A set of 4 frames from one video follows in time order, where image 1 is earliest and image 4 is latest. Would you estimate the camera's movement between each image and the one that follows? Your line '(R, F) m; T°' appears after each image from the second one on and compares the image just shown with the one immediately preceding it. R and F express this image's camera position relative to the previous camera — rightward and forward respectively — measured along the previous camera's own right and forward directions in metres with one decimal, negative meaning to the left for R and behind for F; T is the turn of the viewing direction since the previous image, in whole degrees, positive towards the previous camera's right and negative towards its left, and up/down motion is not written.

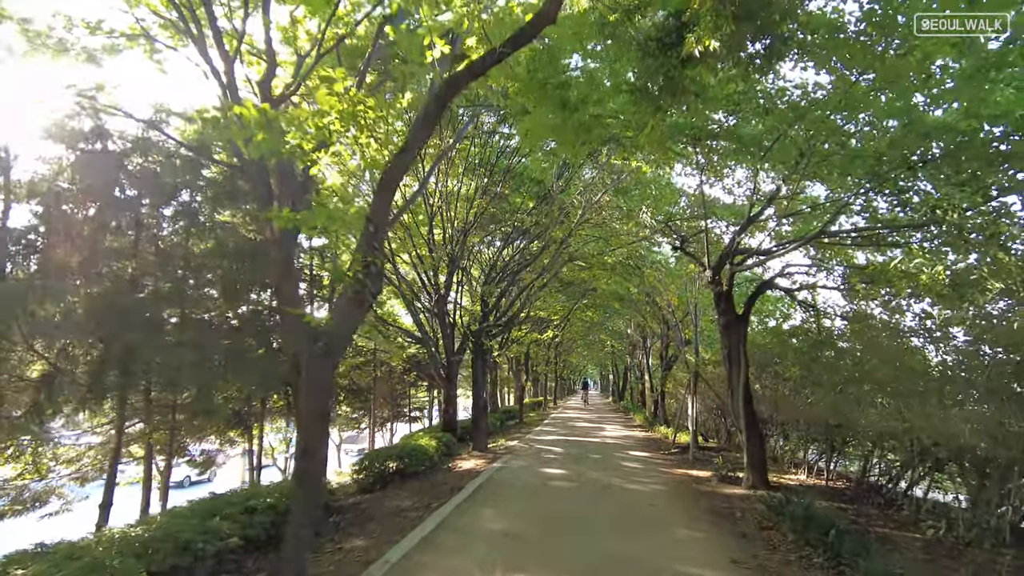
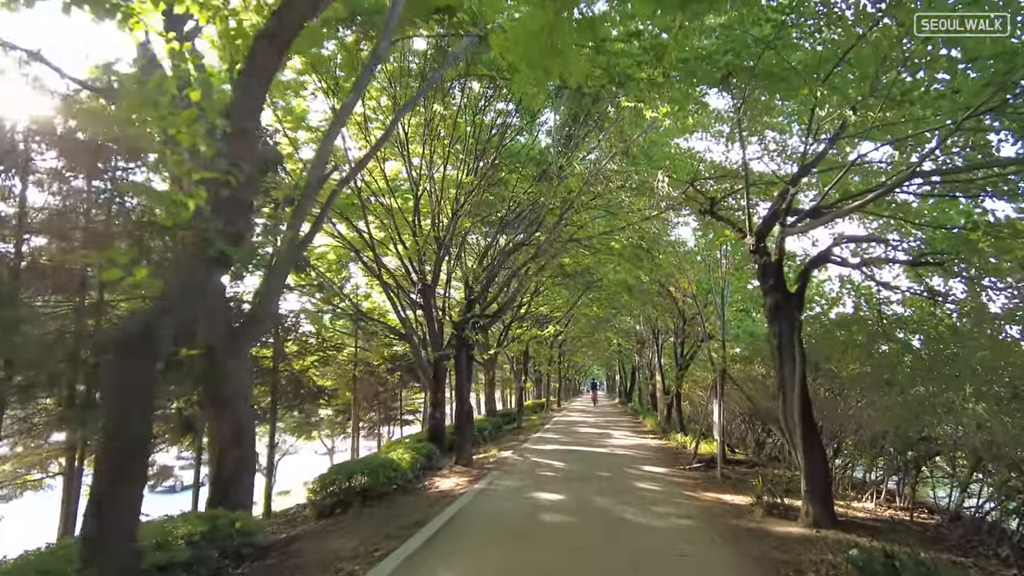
(+0.3, +2.1) m; -1°
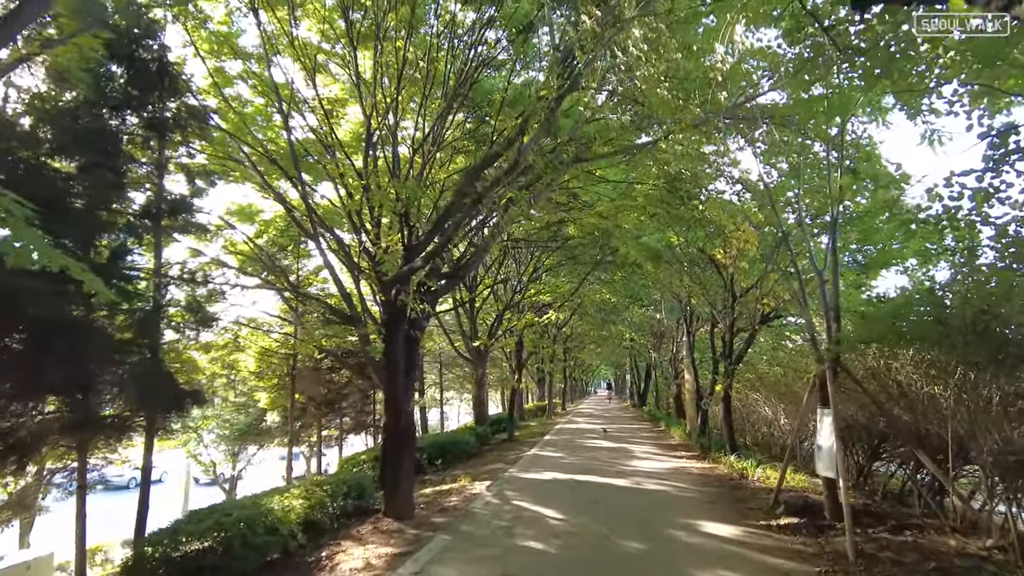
(+0.4, +4.2) m; -1°
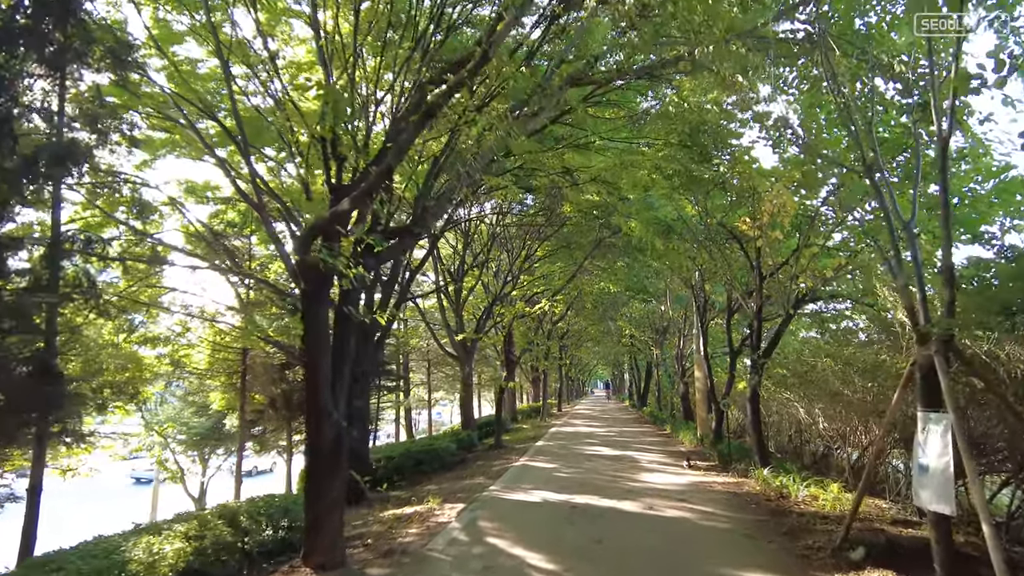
(+0.2, +1.9) m; 0°
